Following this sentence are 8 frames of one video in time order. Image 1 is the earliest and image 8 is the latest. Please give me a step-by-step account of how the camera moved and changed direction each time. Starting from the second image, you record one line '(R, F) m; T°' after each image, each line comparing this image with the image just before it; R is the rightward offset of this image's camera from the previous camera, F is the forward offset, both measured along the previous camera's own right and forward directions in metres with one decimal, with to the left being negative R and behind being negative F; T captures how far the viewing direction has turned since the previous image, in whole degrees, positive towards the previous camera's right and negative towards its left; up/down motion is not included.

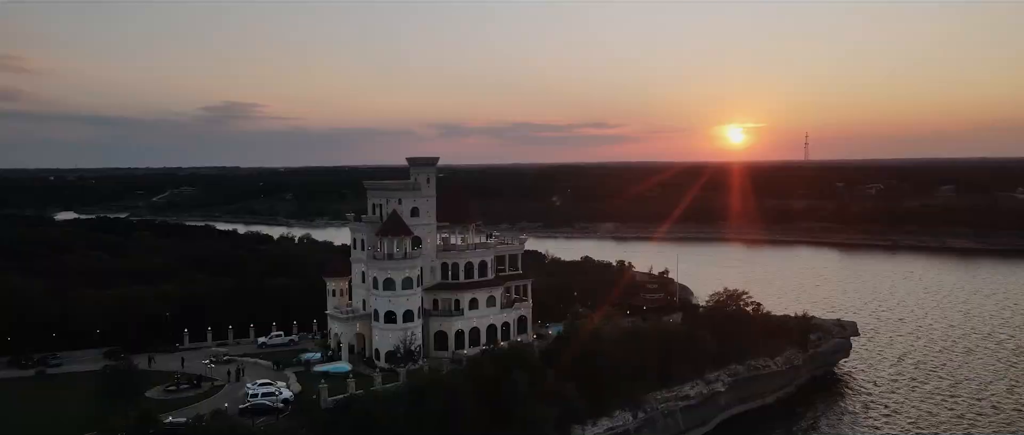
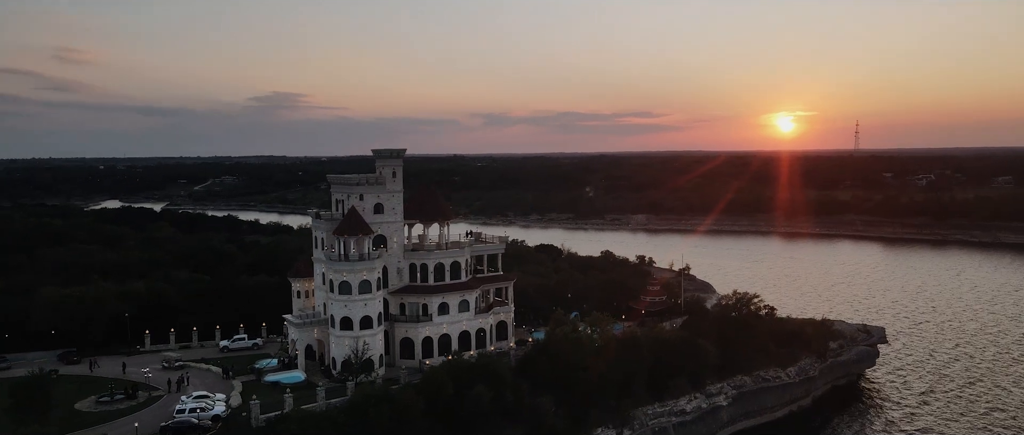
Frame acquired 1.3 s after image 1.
(+3.6, +3.7) m; -3°
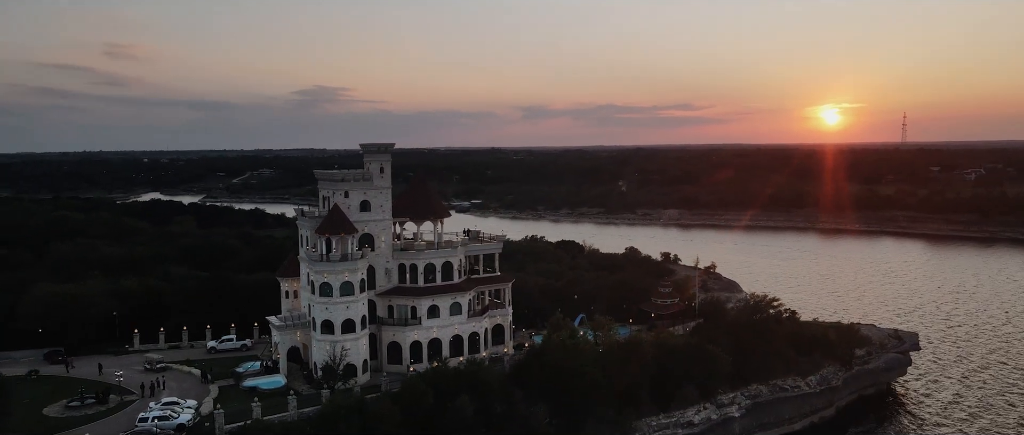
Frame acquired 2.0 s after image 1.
(+2.2, +2.2) m; -3°
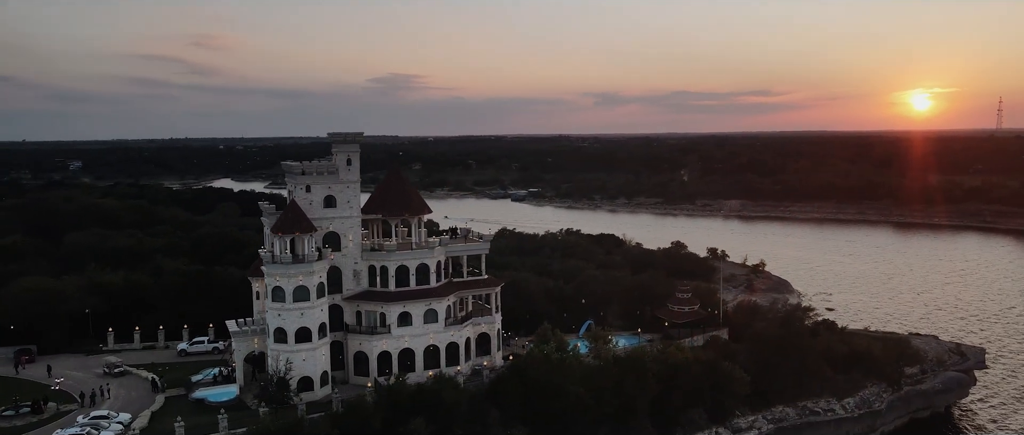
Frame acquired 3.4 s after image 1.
(+3.9, +4.2) m; -5°
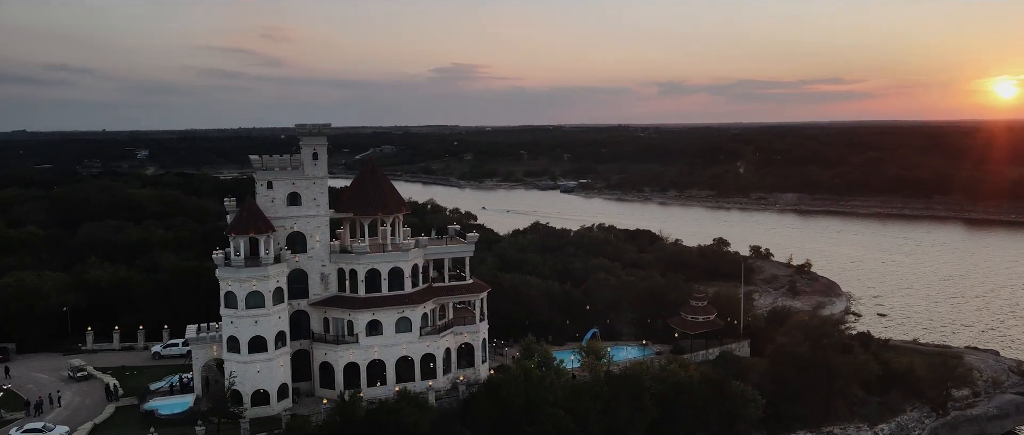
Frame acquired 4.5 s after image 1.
(+3.2, +3.4) m; -5°
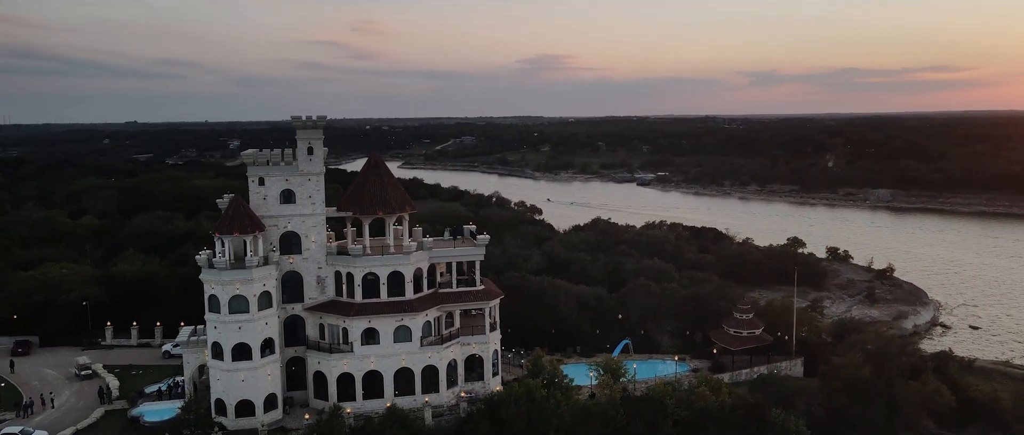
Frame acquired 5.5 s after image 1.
(+2.8, +3.0) m; -6°
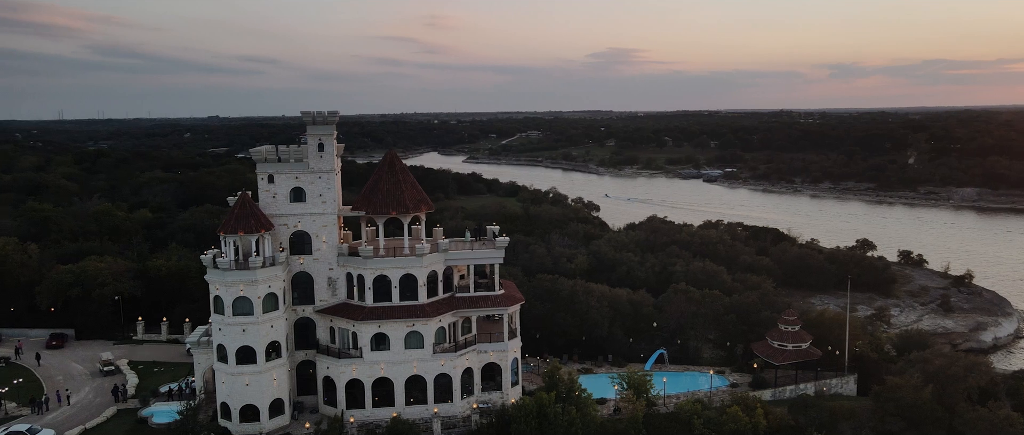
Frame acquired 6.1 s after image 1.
(+1.8, +1.8) m; -5°
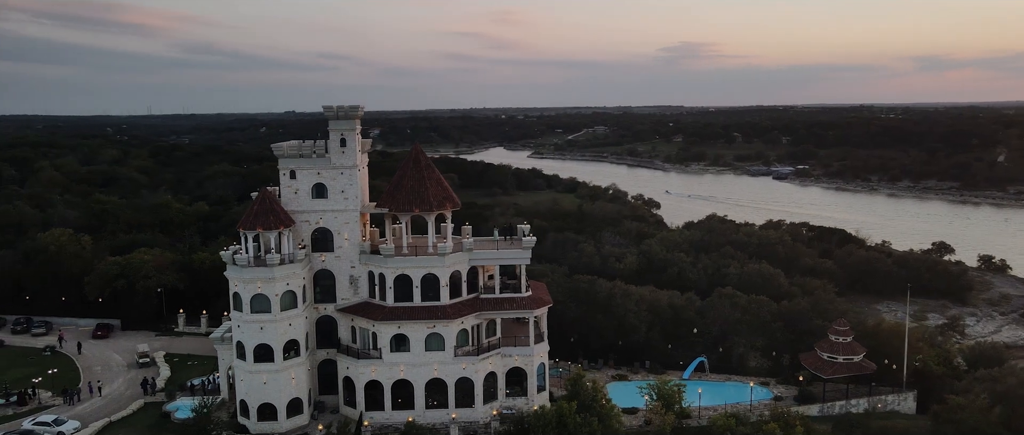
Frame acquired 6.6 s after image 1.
(+1.5, +1.2) m; -5°
